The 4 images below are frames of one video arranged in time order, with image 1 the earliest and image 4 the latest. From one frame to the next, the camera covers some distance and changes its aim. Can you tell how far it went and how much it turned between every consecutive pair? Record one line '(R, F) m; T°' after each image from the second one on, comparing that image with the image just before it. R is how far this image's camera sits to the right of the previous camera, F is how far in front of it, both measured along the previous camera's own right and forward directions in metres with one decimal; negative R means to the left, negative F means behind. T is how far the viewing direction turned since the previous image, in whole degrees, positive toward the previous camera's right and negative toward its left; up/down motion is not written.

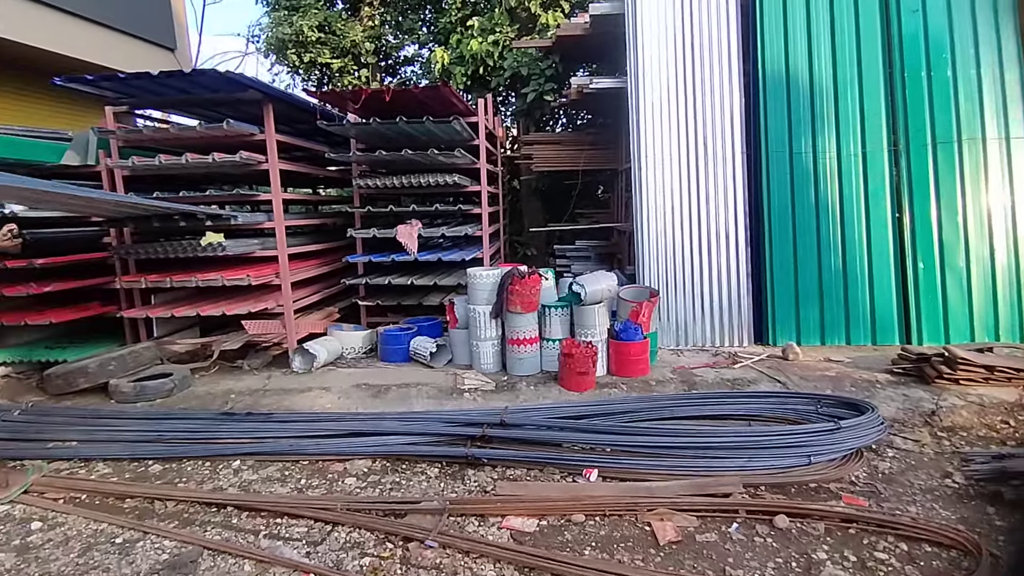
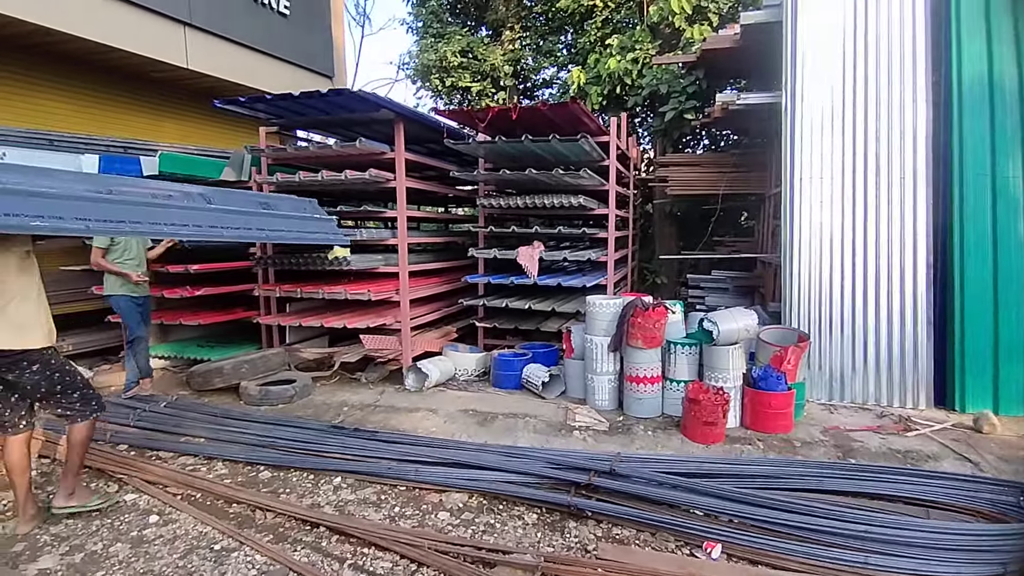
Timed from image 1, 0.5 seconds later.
(+0.1, +0.3) m; -13°
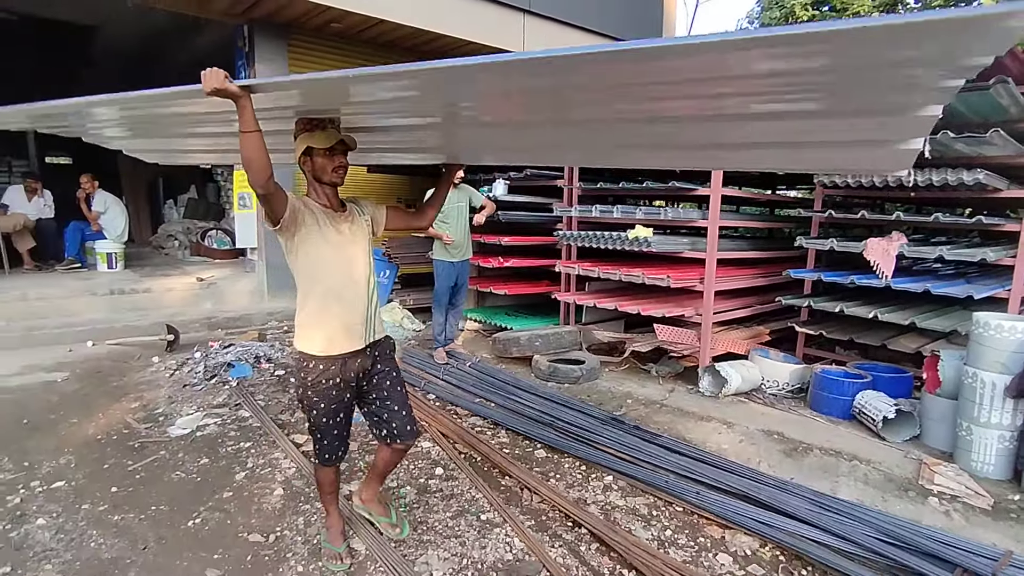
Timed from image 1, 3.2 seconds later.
(0.0, +0.4) m; -30°
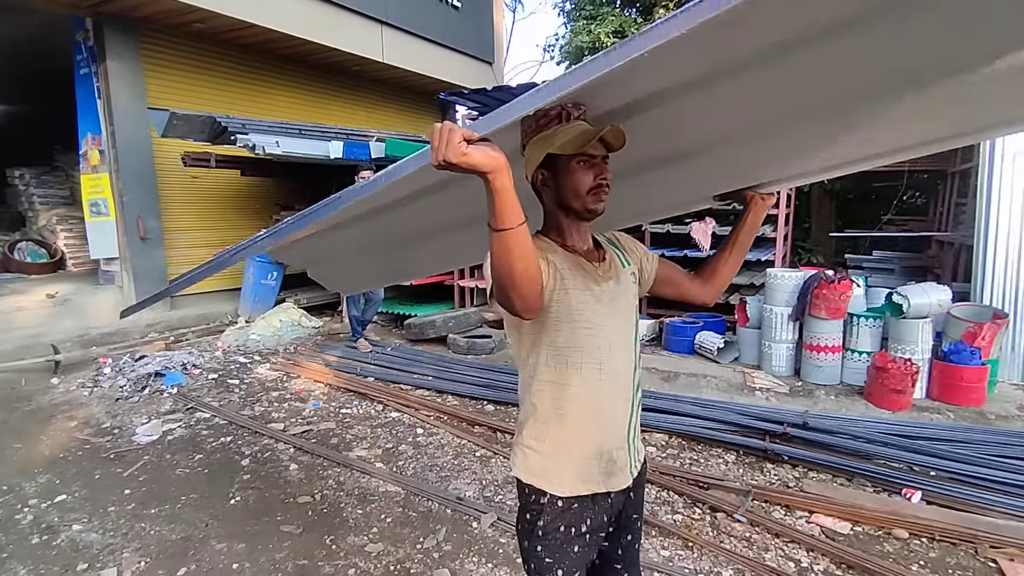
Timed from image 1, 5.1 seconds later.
(-1.0, -0.6) m; +20°
